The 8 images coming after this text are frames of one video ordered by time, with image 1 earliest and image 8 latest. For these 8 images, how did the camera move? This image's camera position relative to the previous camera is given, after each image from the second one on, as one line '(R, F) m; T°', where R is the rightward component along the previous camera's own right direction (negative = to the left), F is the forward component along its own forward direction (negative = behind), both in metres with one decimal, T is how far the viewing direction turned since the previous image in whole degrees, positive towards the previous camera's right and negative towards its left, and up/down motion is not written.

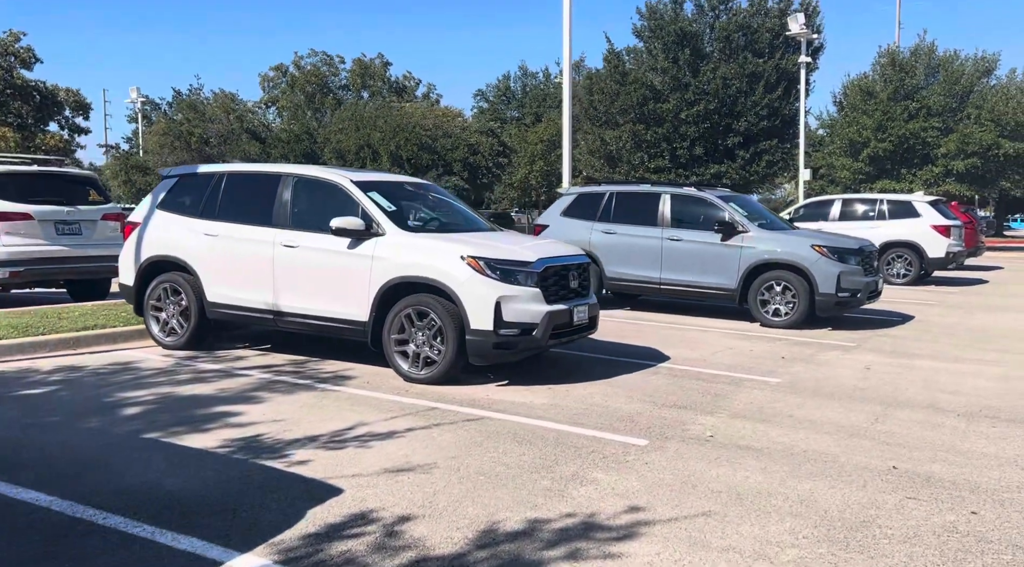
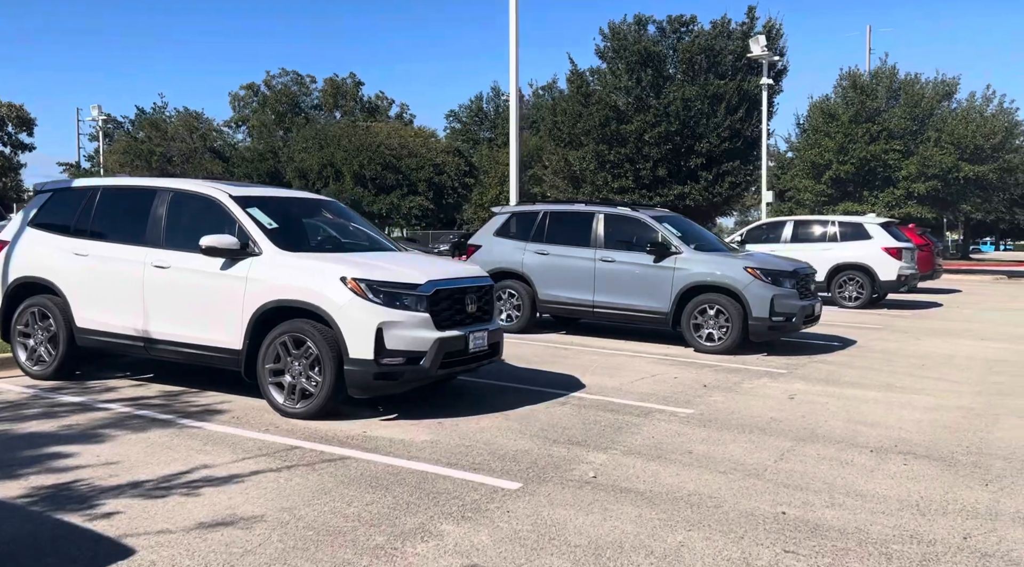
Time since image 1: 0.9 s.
(+0.6, +0.5) m; +2°
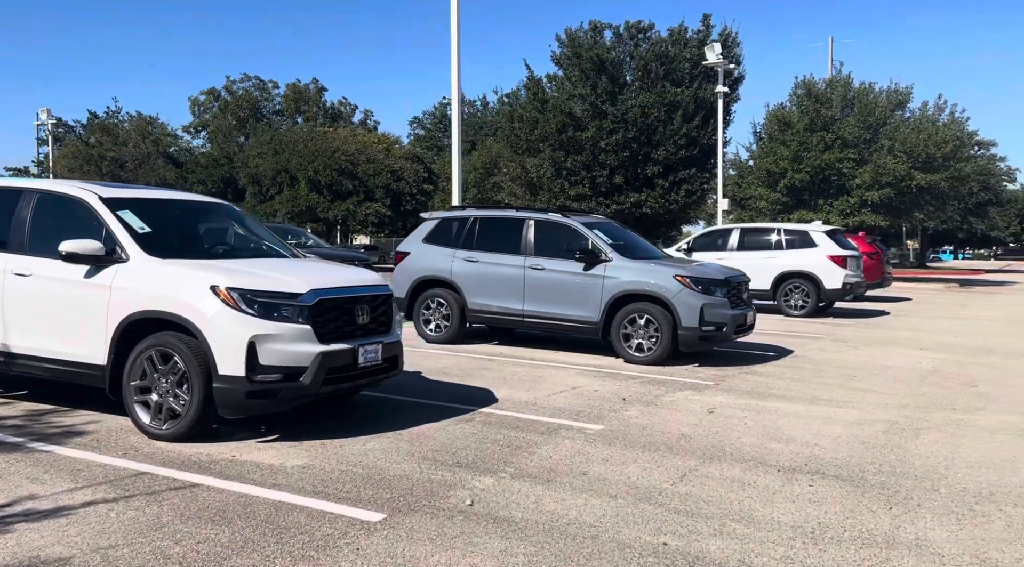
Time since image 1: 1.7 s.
(+0.5, +0.4) m; +2°
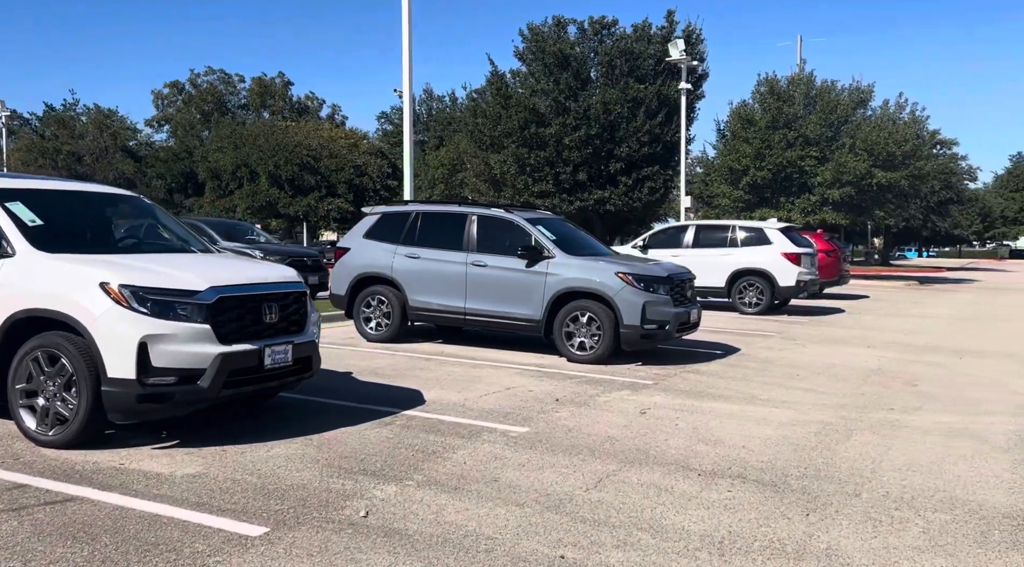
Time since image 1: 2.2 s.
(+0.3, +0.2) m; +2°
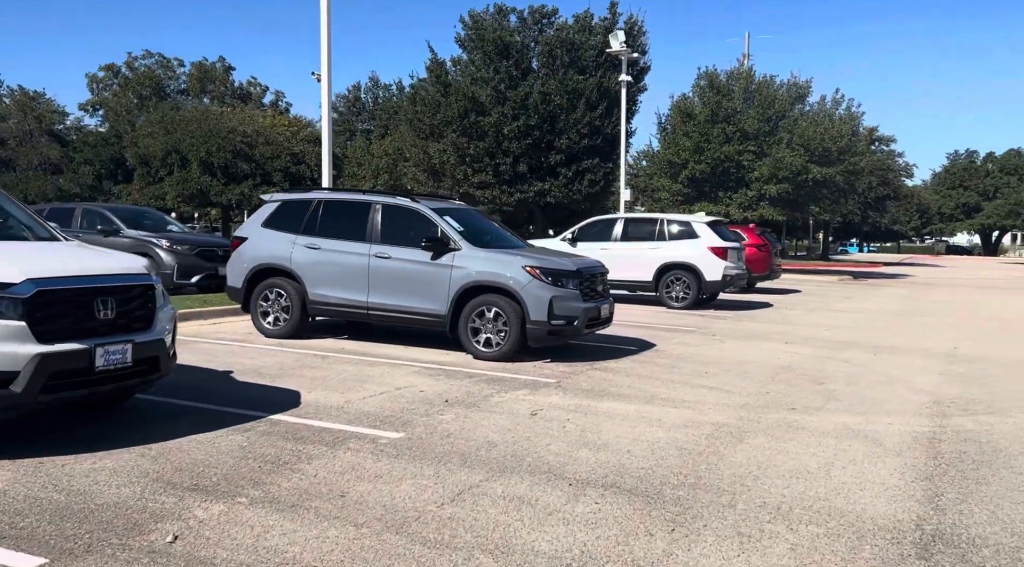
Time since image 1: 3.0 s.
(+0.5, +0.4) m; +3°
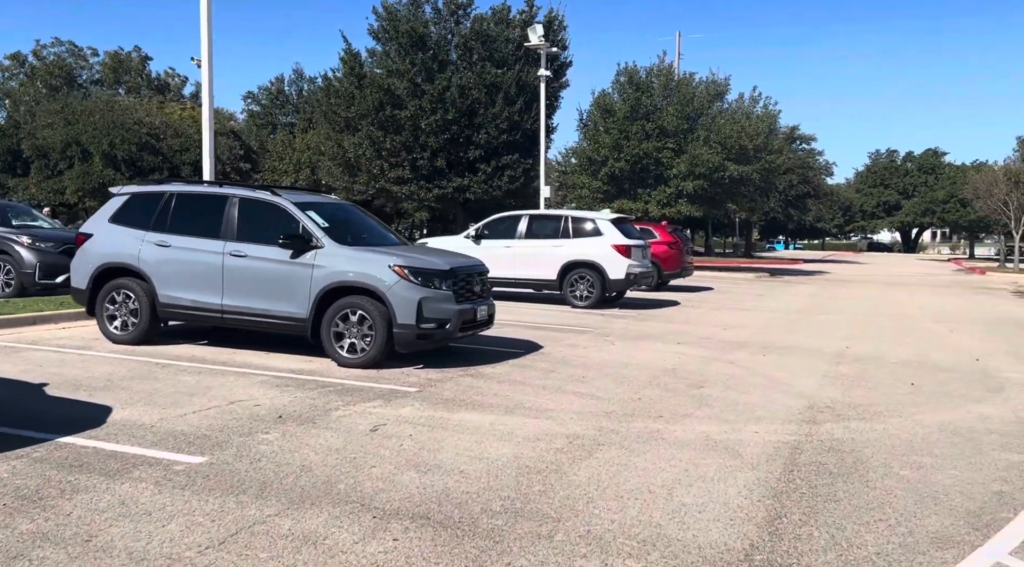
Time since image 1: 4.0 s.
(+0.7, +0.6) m; +4°
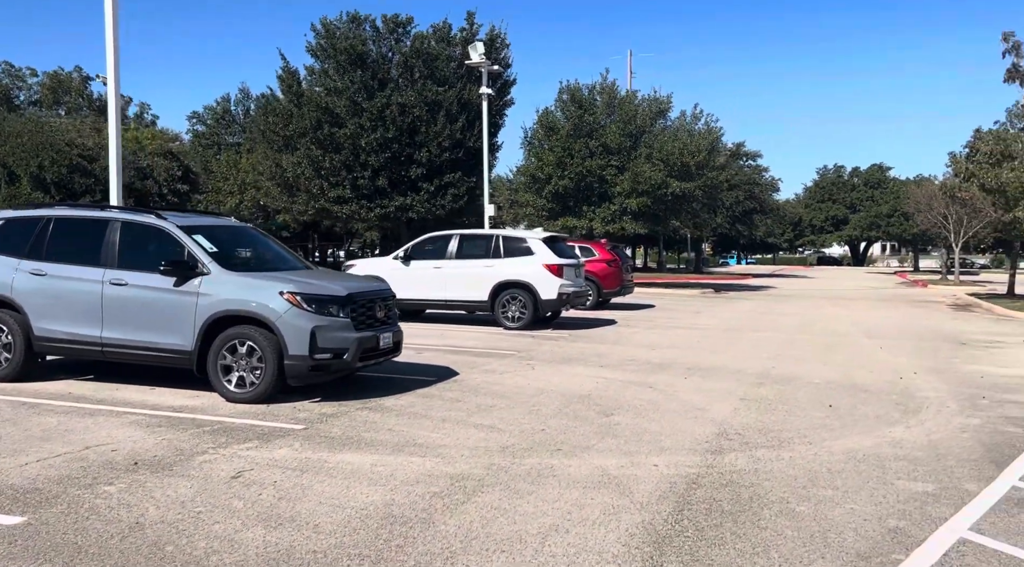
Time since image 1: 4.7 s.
(+0.5, +0.4) m; +3°
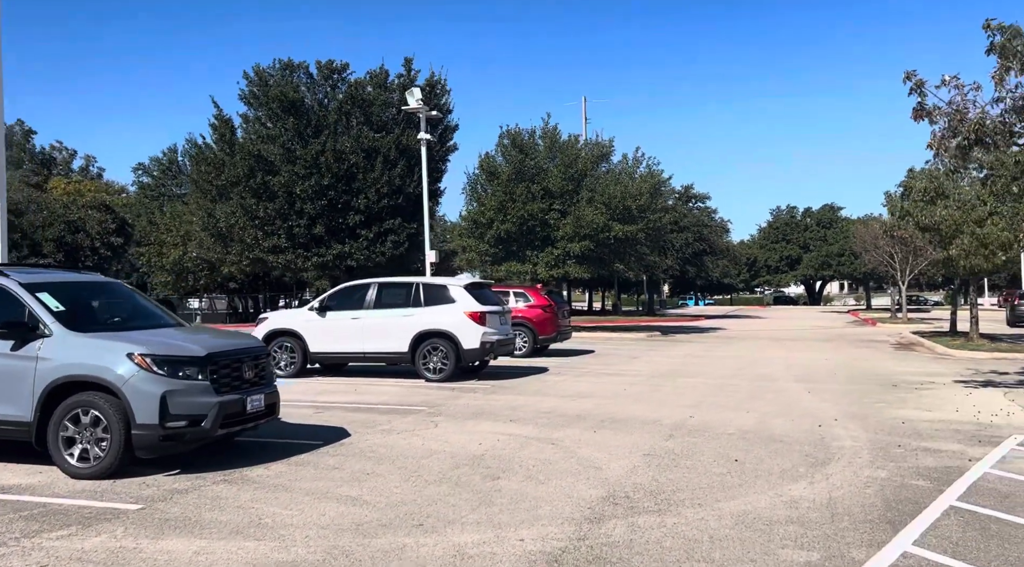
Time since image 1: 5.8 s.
(+0.8, +0.6) m; +3°
